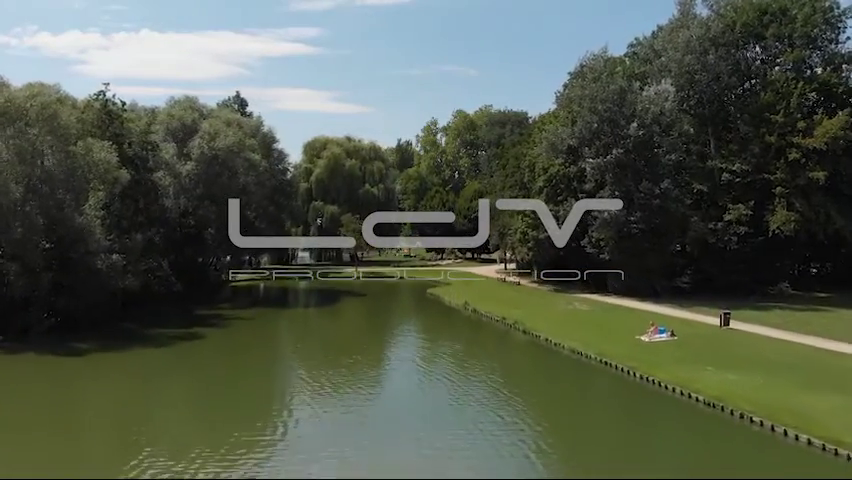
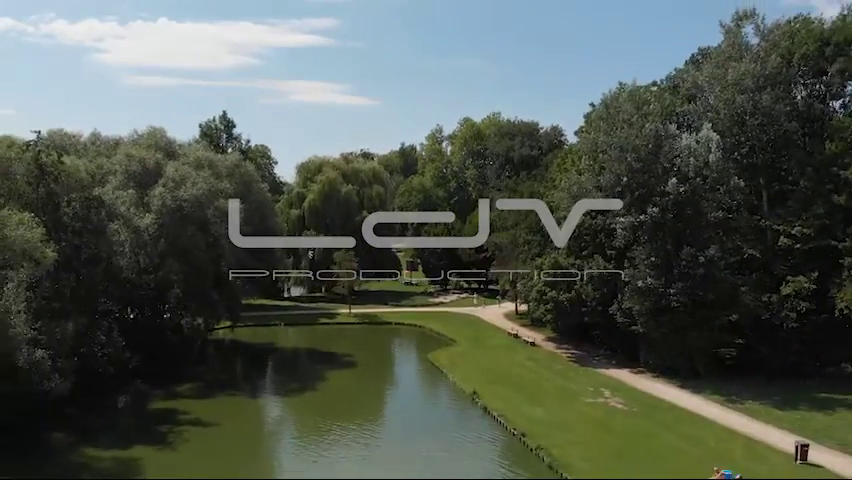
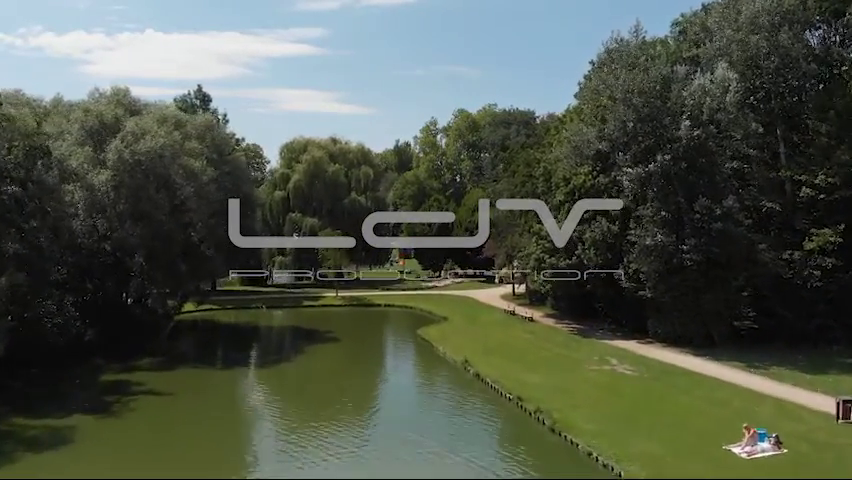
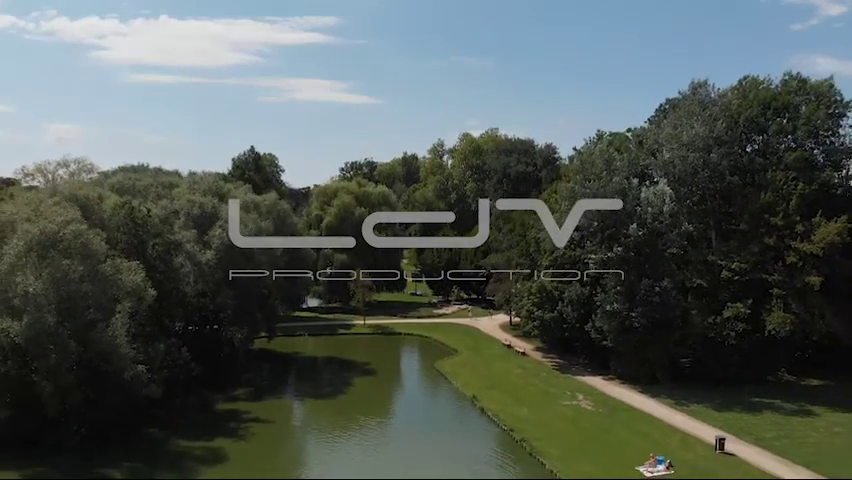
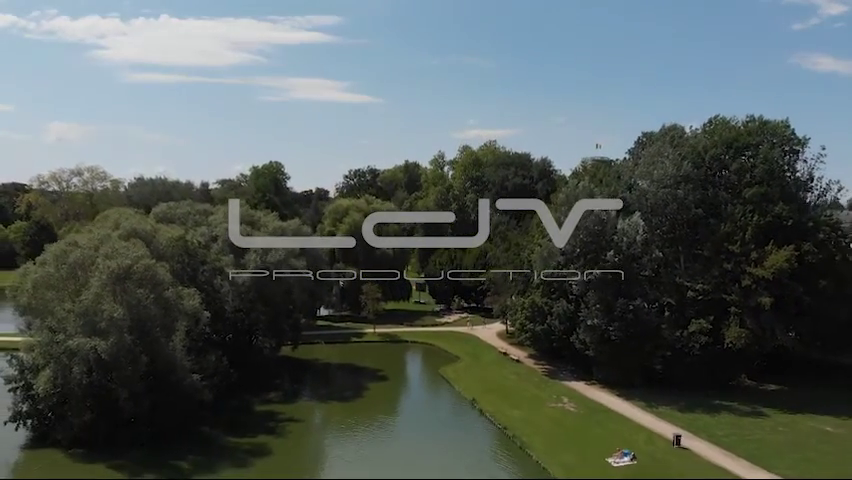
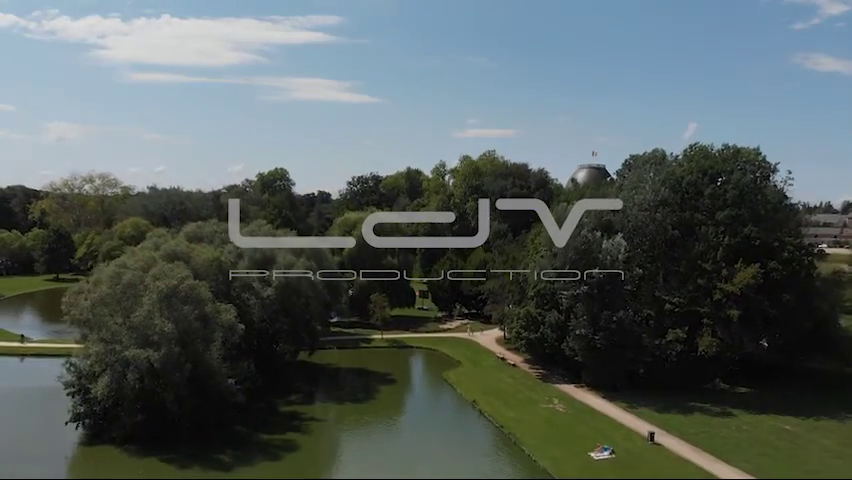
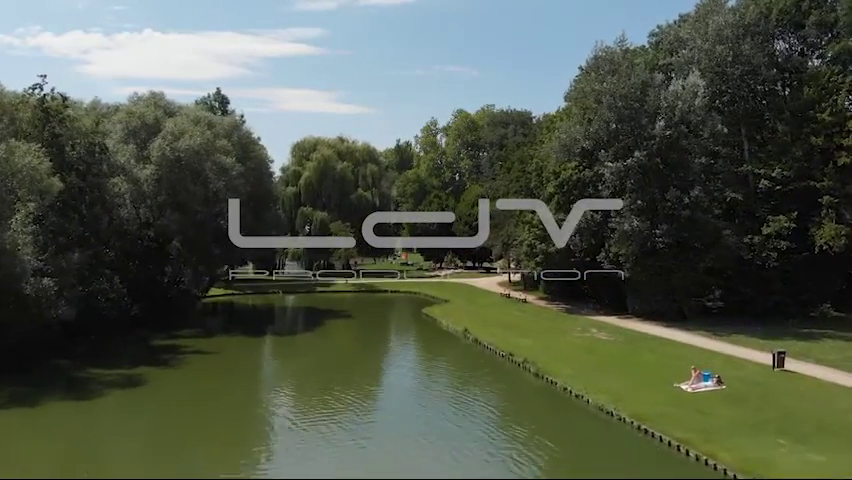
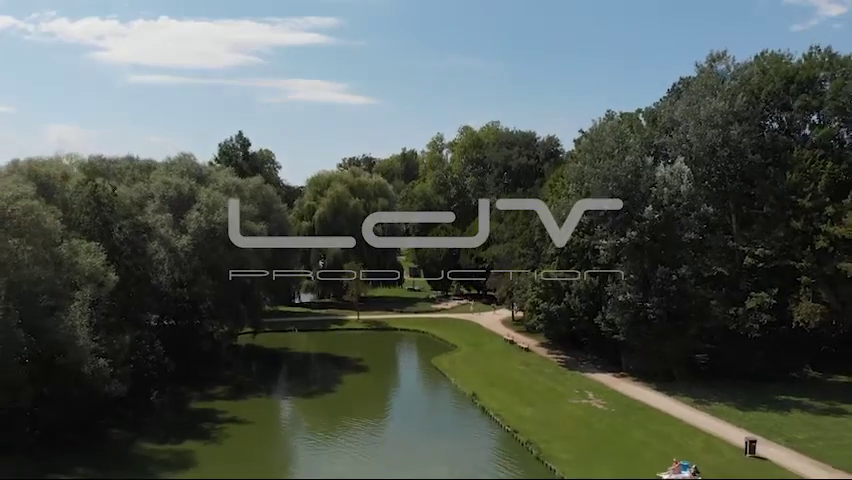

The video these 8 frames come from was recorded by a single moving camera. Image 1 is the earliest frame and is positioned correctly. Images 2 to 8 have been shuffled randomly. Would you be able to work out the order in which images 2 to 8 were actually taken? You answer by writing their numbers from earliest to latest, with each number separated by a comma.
7, 3, 2, 8, 4, 5, 6
